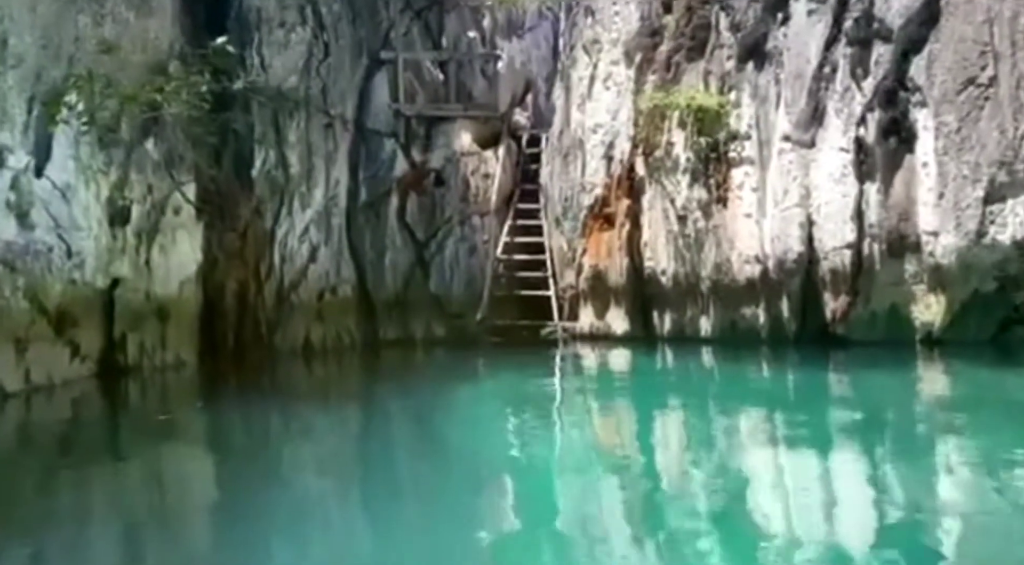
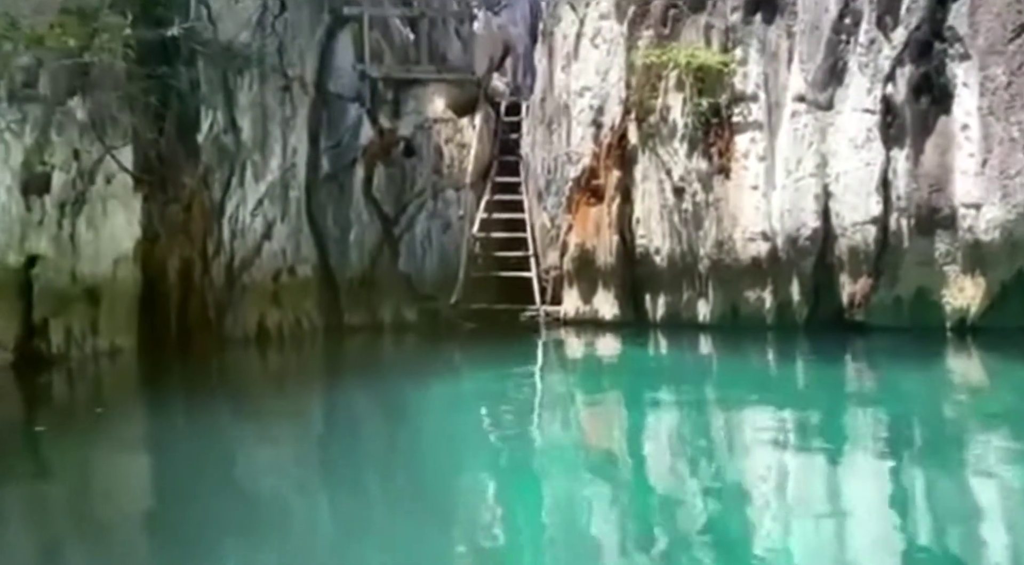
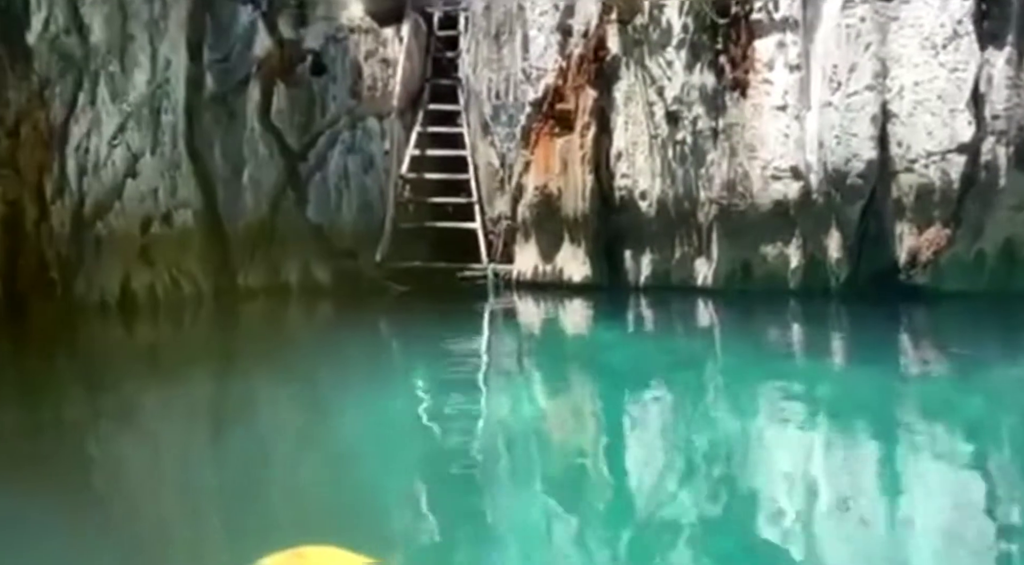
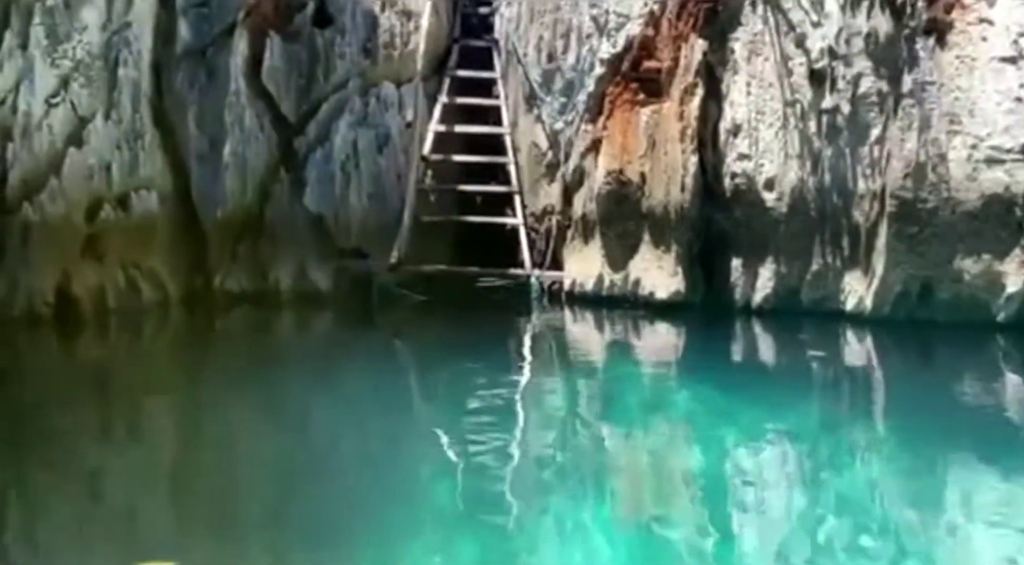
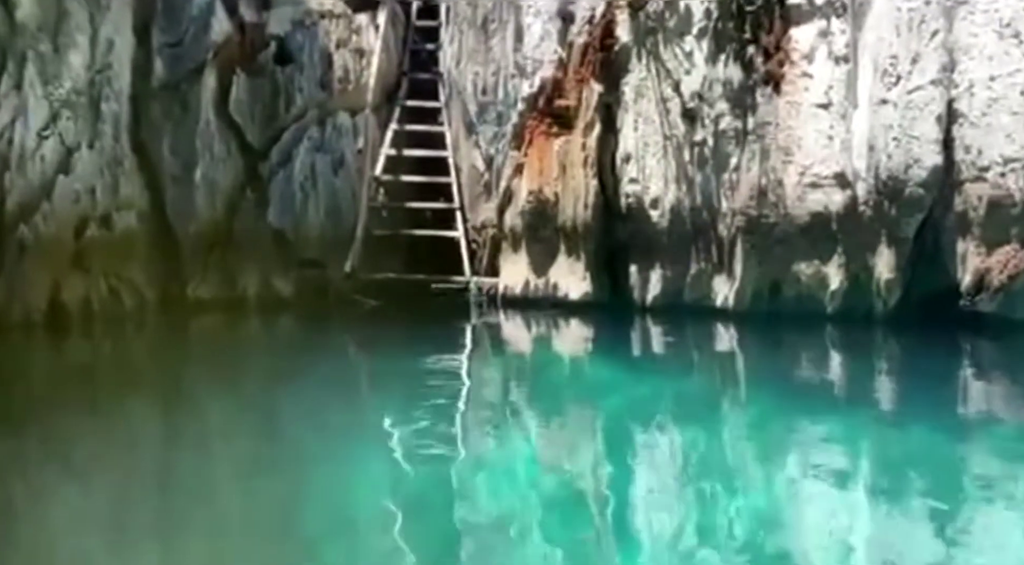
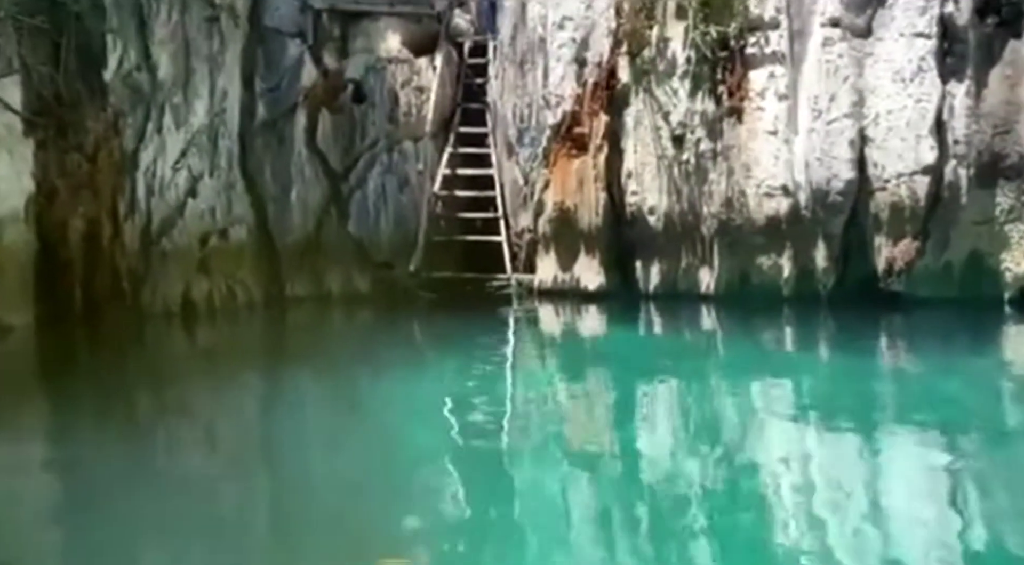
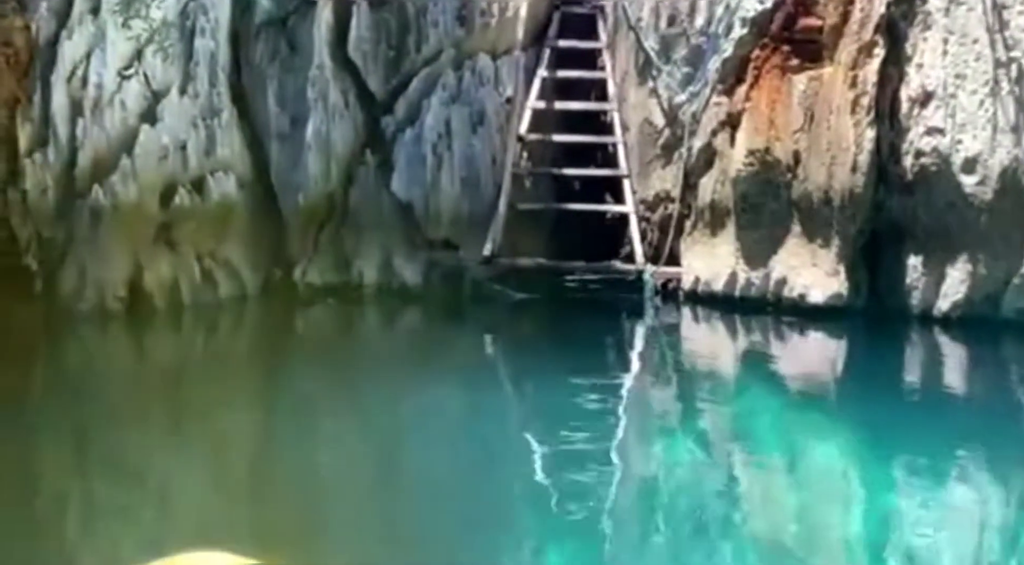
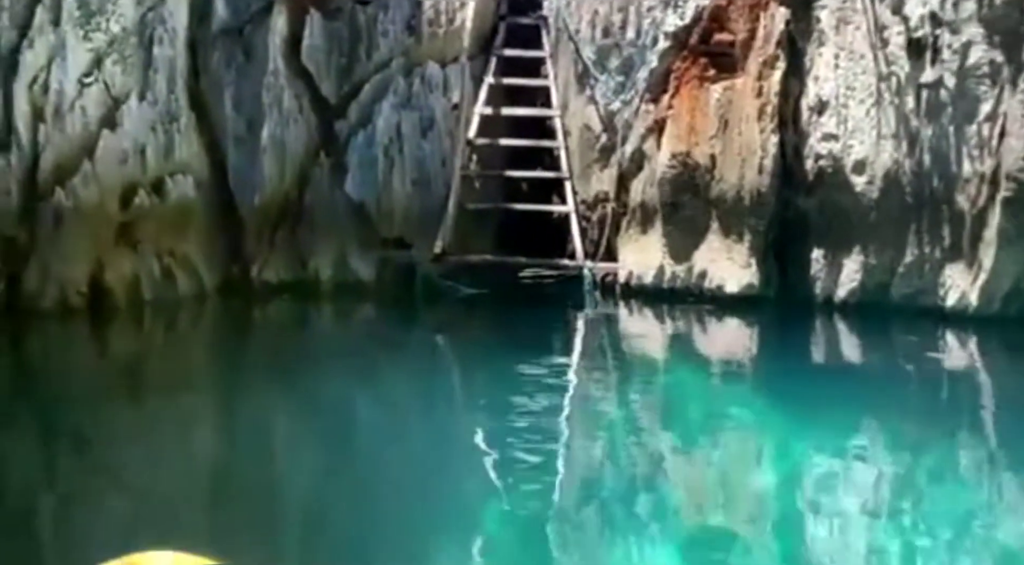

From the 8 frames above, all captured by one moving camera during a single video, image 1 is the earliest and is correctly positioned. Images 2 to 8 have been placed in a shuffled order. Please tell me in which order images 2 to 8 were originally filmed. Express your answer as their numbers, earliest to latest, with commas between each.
2, 6, 3, 5, 4, 8, 7
